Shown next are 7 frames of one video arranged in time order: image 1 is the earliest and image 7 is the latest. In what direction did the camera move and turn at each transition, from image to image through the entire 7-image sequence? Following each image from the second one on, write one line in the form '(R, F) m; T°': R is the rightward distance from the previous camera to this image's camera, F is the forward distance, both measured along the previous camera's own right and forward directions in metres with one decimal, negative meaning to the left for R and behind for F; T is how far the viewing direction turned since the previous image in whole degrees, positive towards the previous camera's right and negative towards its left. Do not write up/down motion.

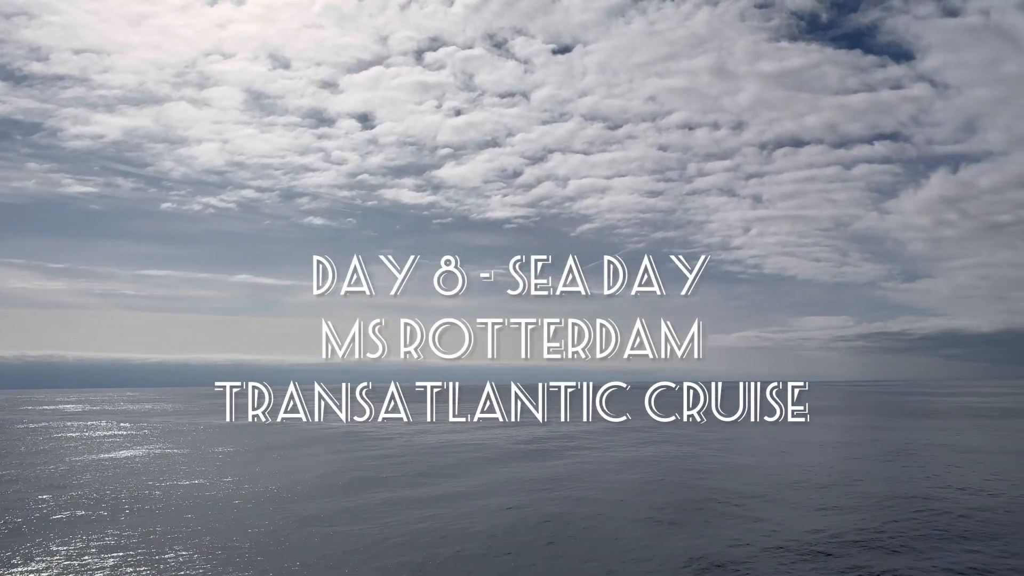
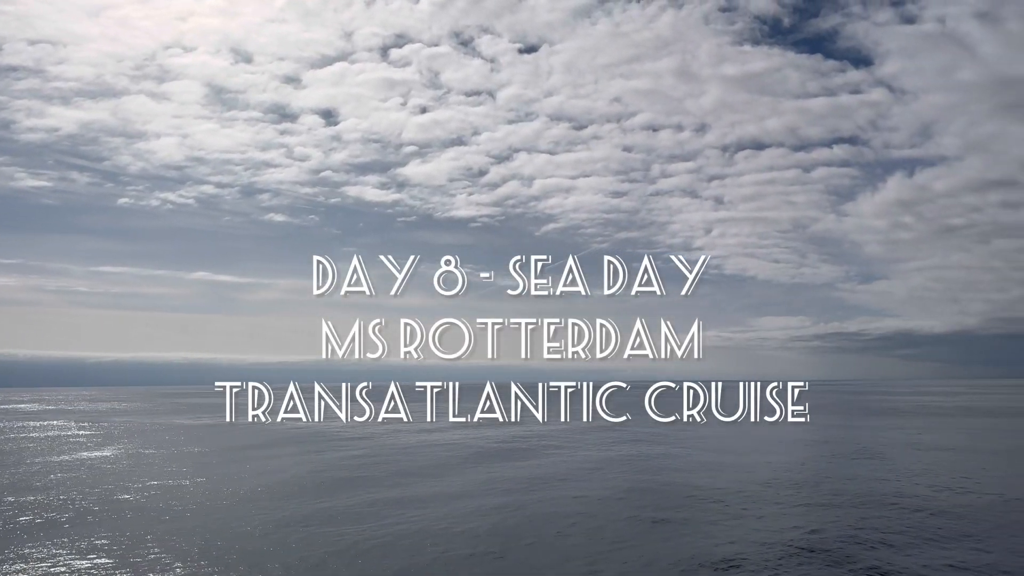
(-1.3, -0.1) m; +3°
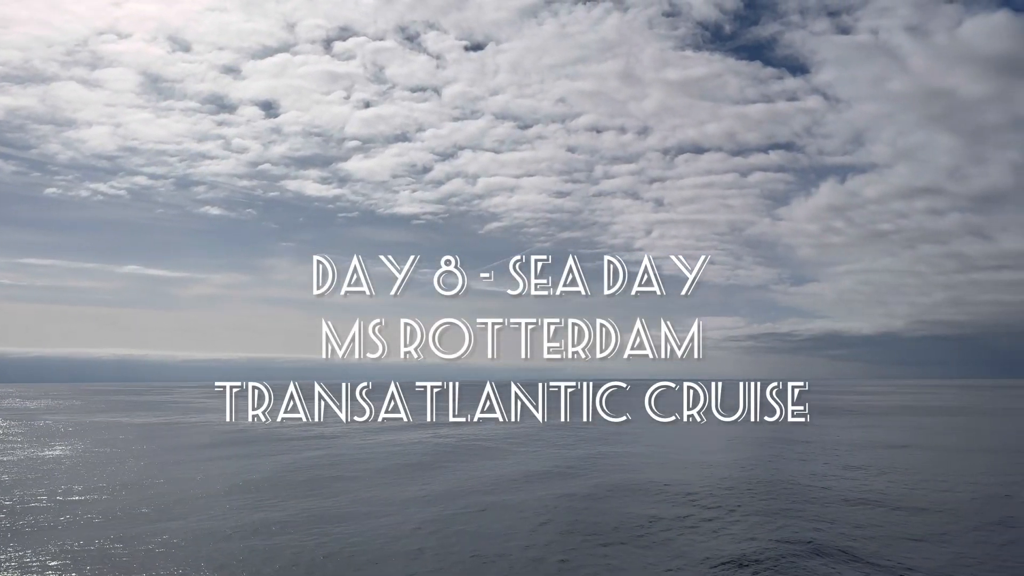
(-2.1, -0.1) m; +4°
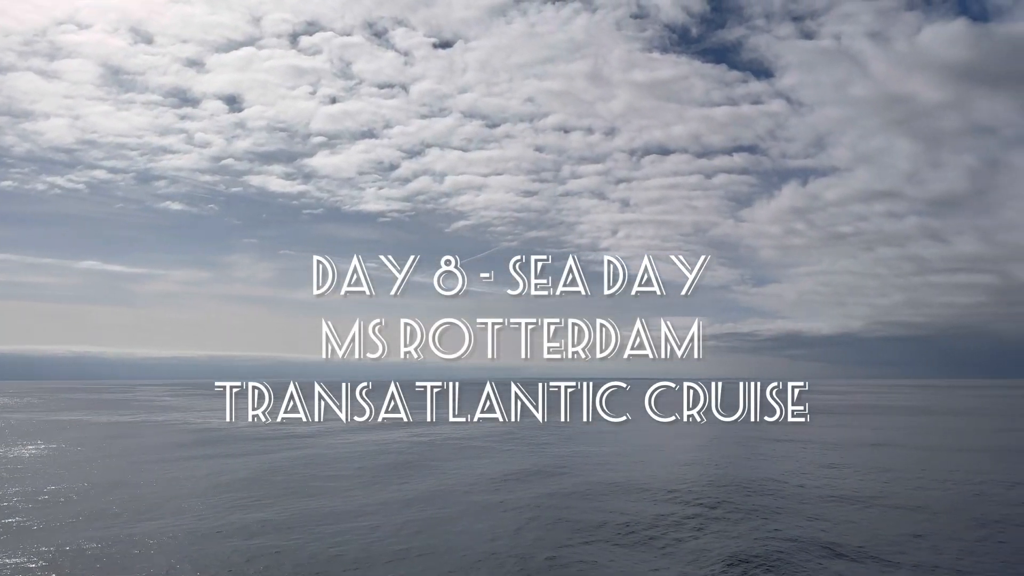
(-1.2, 0.0) m; +2°
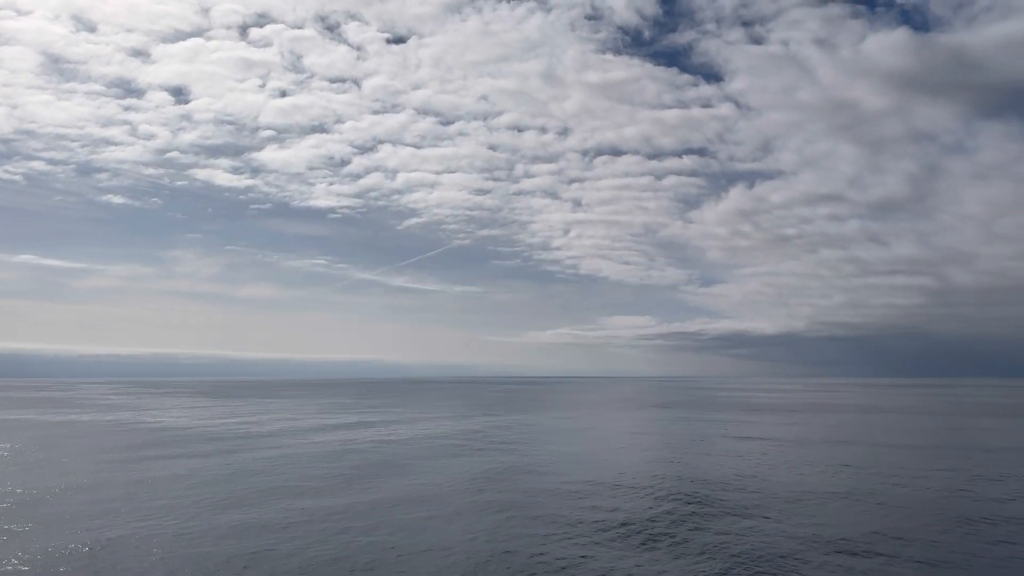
(-1.8, -0.2) m; +3°
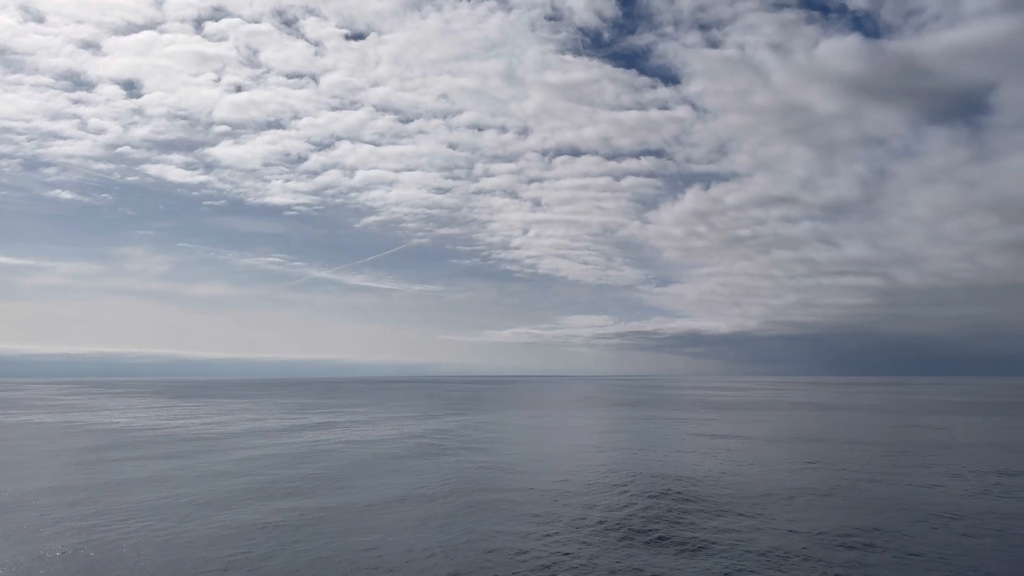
(-1.4, -0.6) m; +3°
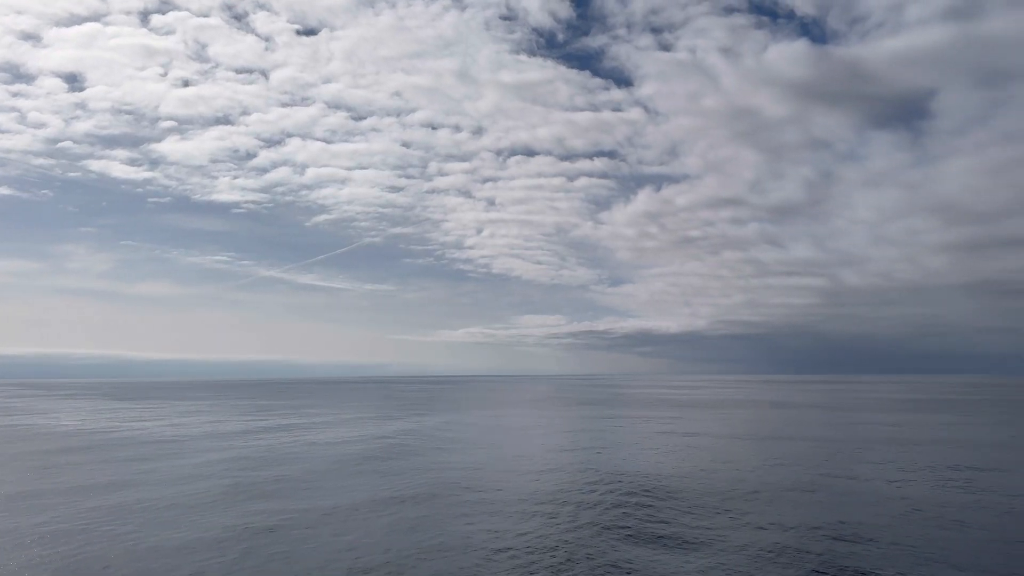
(-1.5, -0.7) m; +3°
